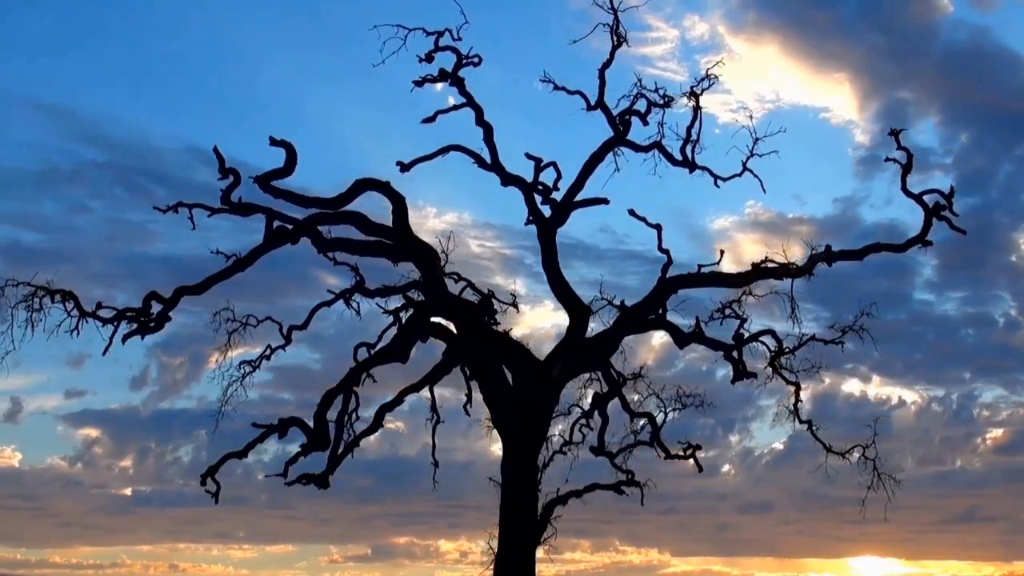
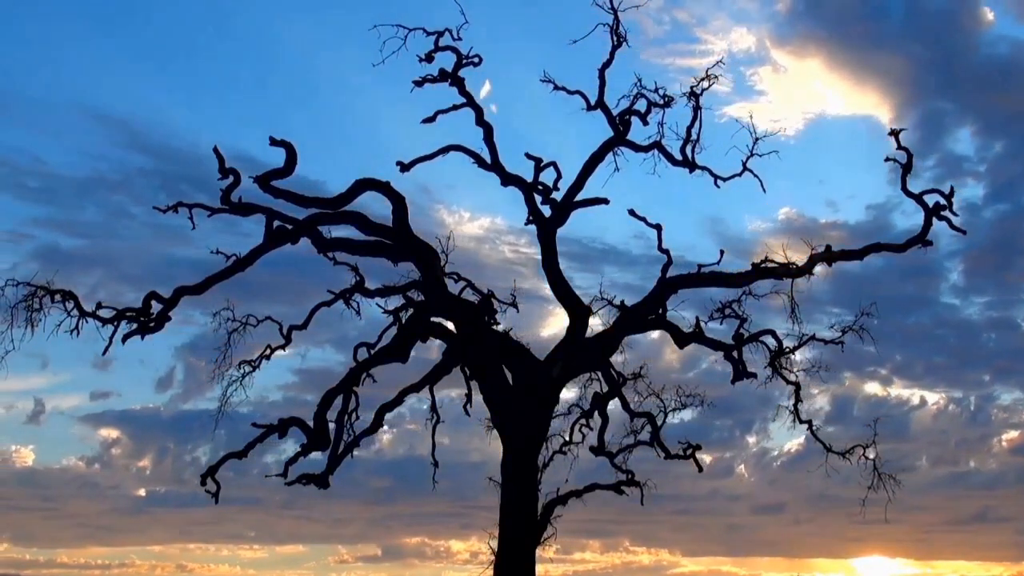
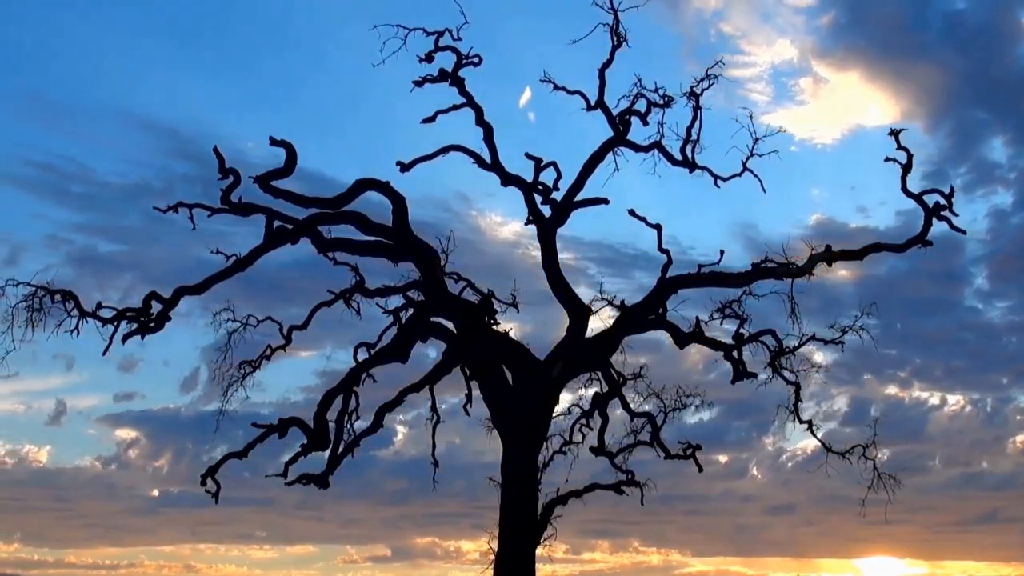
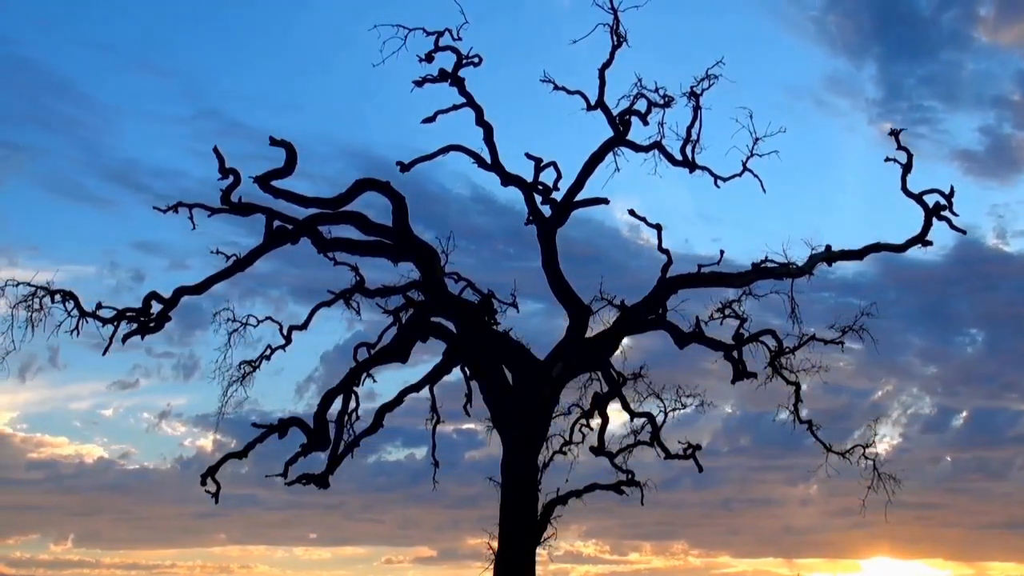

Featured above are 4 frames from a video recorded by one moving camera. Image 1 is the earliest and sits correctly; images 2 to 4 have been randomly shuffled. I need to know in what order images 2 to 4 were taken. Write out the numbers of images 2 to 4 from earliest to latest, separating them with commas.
2, 3, 4
